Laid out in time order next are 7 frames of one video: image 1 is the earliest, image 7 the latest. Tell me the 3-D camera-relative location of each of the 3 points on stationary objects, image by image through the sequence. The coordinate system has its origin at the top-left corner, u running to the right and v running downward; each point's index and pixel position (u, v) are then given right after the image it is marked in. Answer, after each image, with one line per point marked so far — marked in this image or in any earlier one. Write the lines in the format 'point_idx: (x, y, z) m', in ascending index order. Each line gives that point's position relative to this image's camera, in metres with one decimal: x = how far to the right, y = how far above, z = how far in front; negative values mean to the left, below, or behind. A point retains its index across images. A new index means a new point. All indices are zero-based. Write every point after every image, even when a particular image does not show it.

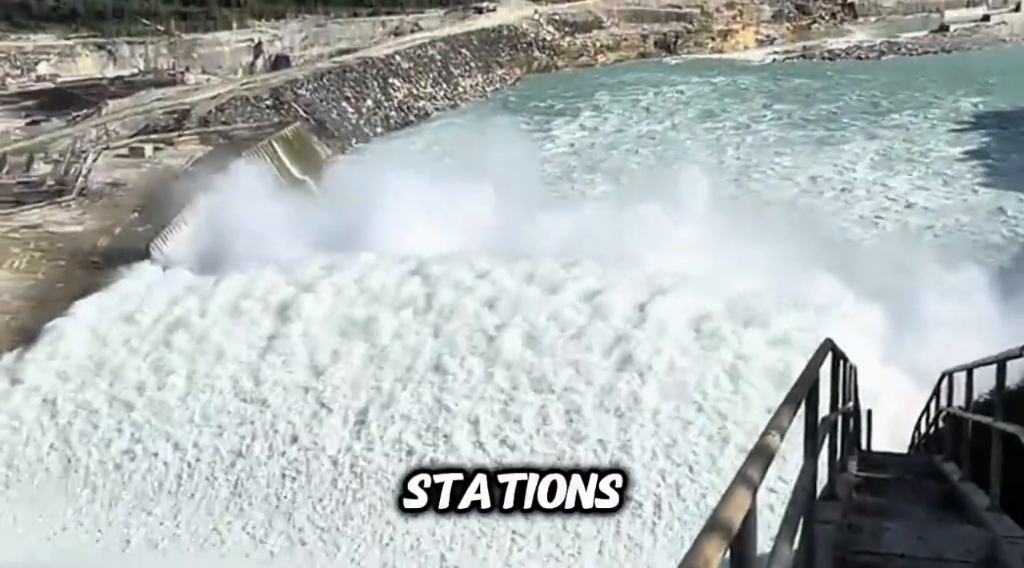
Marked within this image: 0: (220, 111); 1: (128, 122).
0: (-5.8, +3.8, +20.3) m
1: (-7.3, +3.3, +19.4) m
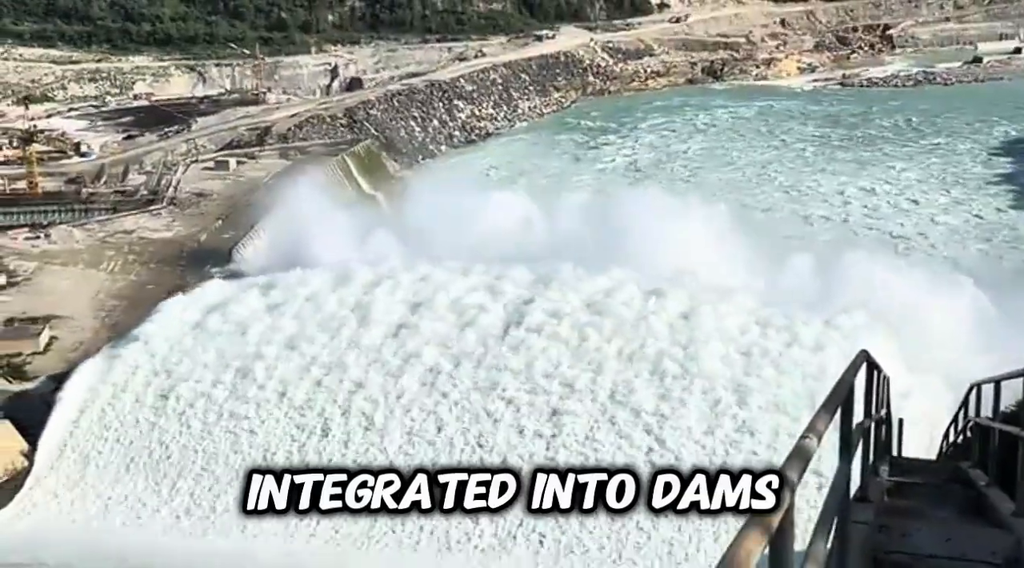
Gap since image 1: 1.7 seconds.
0: (-4.7, +3.7, +21.6) m
1: (-6.2, +3.3, +20.7) m
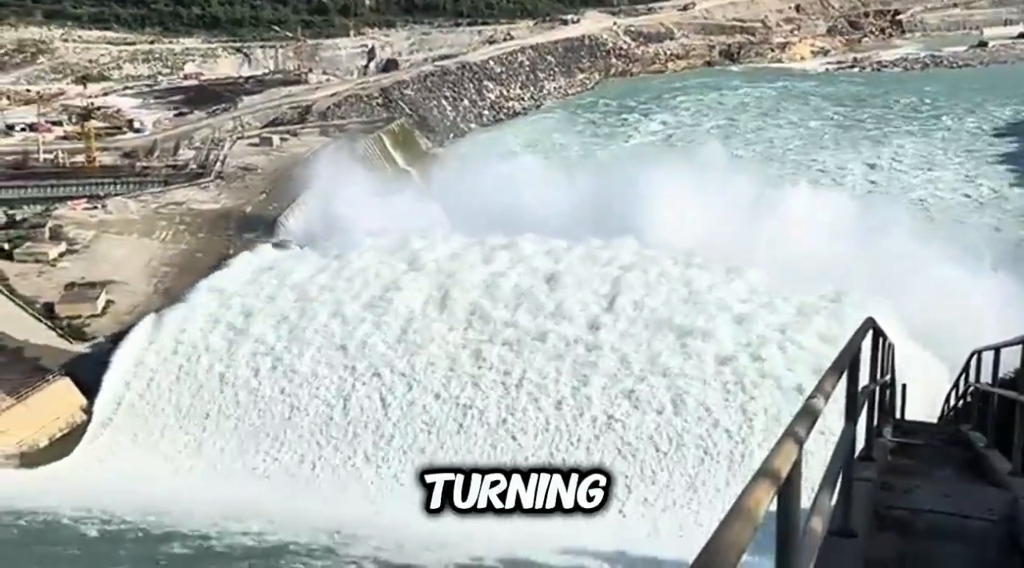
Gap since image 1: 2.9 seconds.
0: (-4.1, +4.3, +22.5) m
1: (-5.7, +3.9, +21.7) m
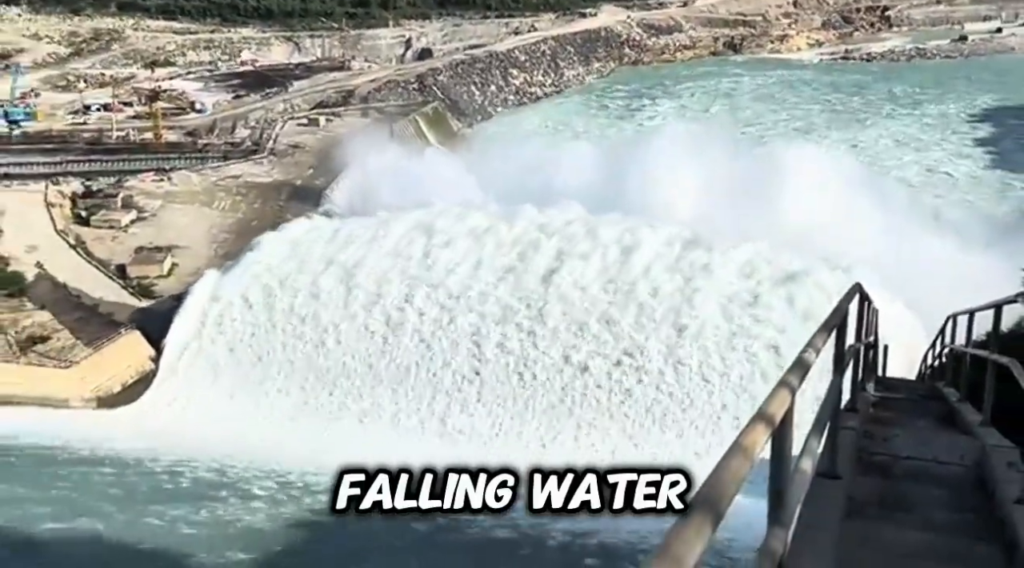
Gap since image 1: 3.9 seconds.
0: (-3.6, +5.0, +24.3) m
1: (-5.1, +4.6, +23.5) m
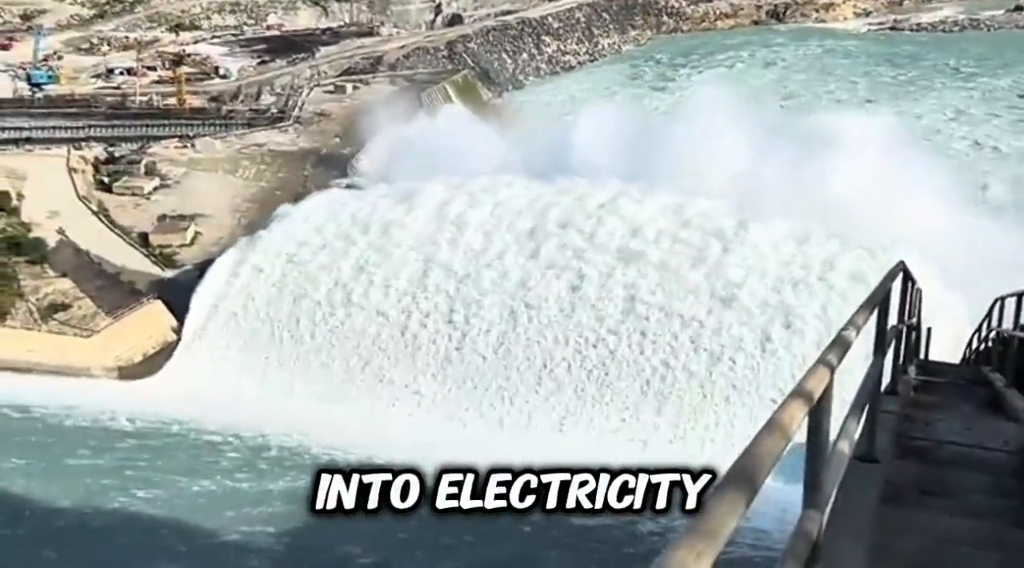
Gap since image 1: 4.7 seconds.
0: (-2.8, +5.7, +23.8) m
1: (-4.4, +5.3, +23.0) m
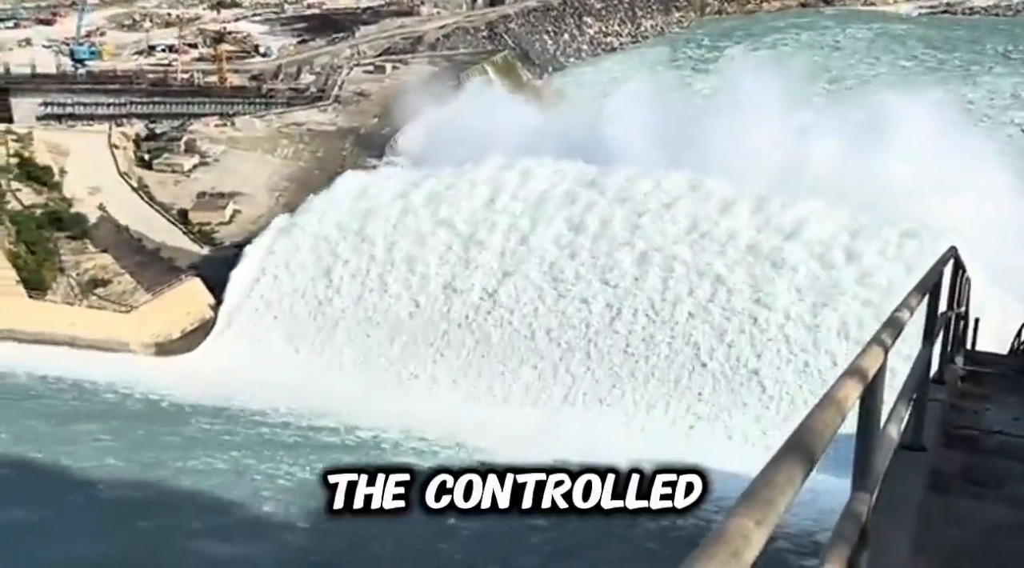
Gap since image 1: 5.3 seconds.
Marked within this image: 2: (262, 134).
0: (-1.8, +6.1, +23.6) m
1: (-3.4, +5.7, +22.9) m
2: (-4.7, +2.8, +17.8) m
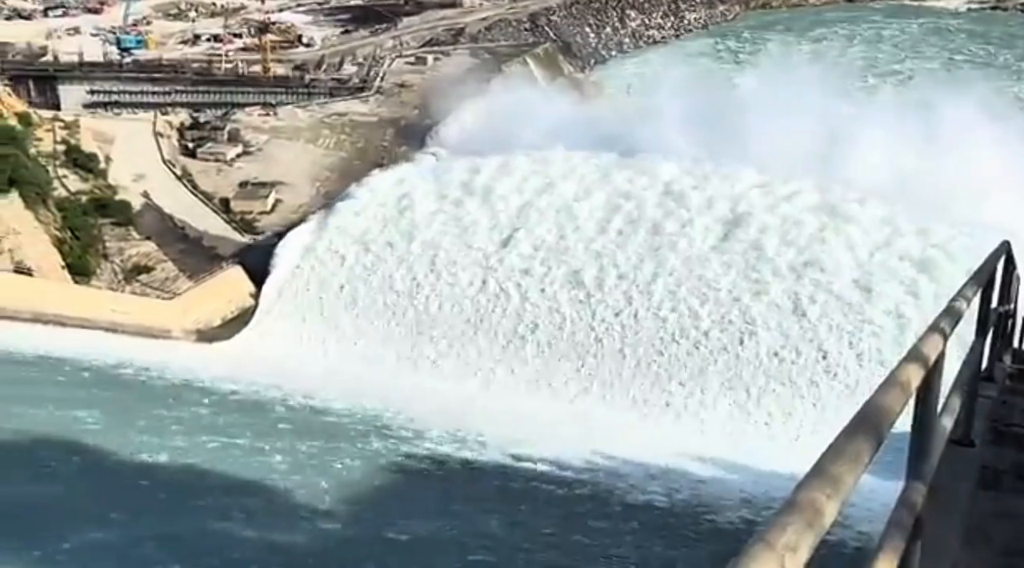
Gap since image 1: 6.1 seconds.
0: (-0.8, +6.3, +23.7) m
1: (-2.5, +5.9, +23.0) m
2: (-4.0, +3.0, +17.8) m
